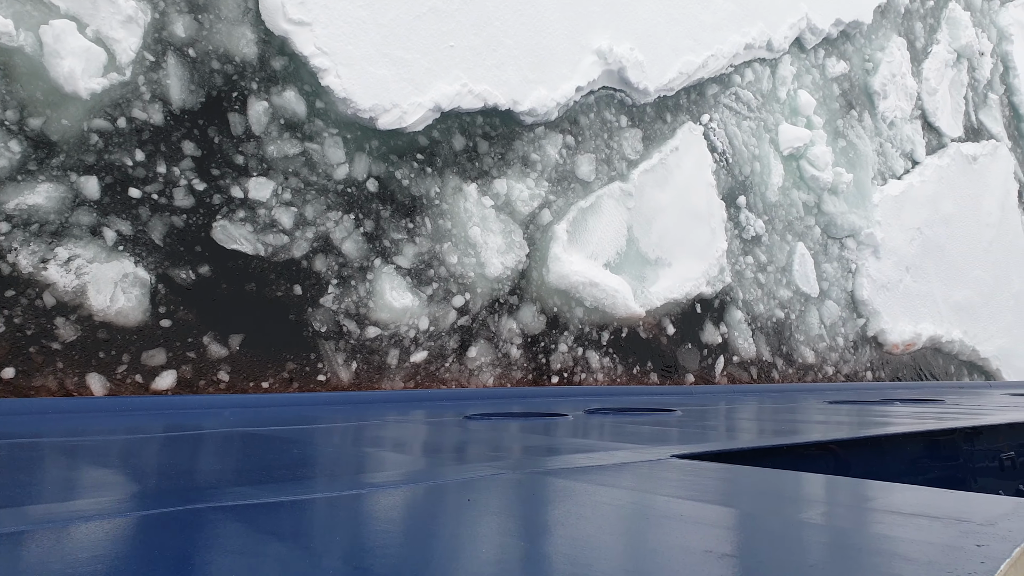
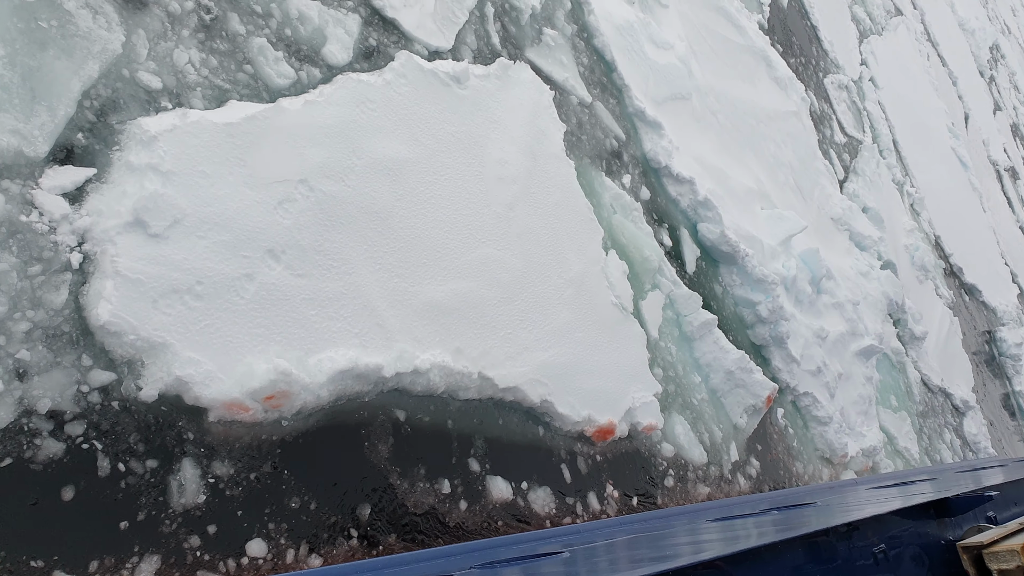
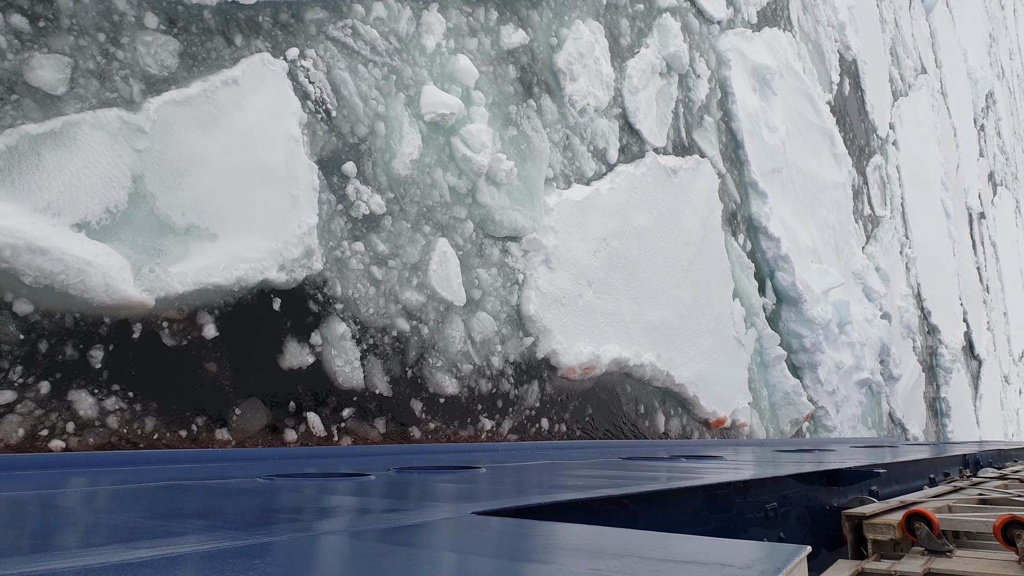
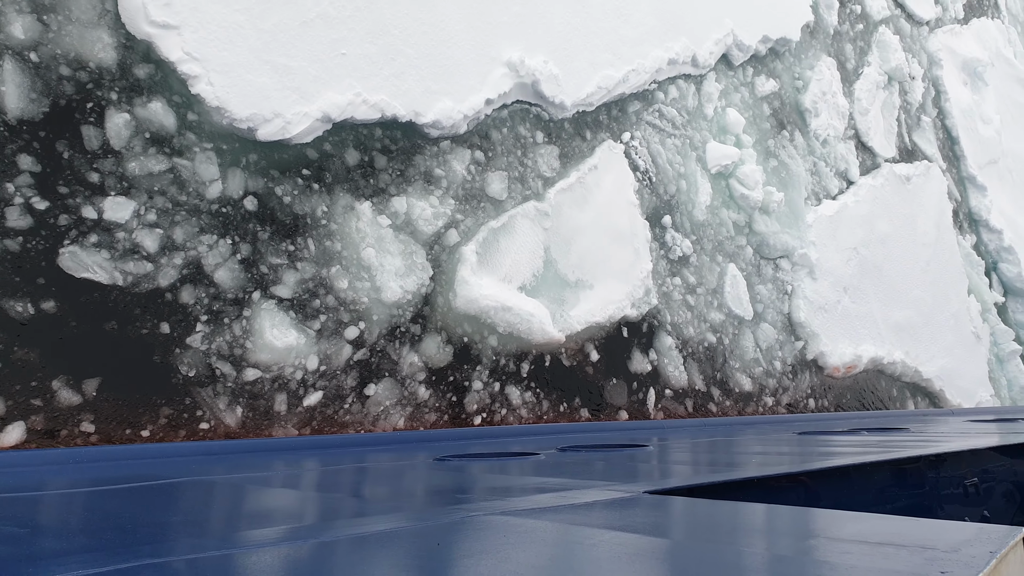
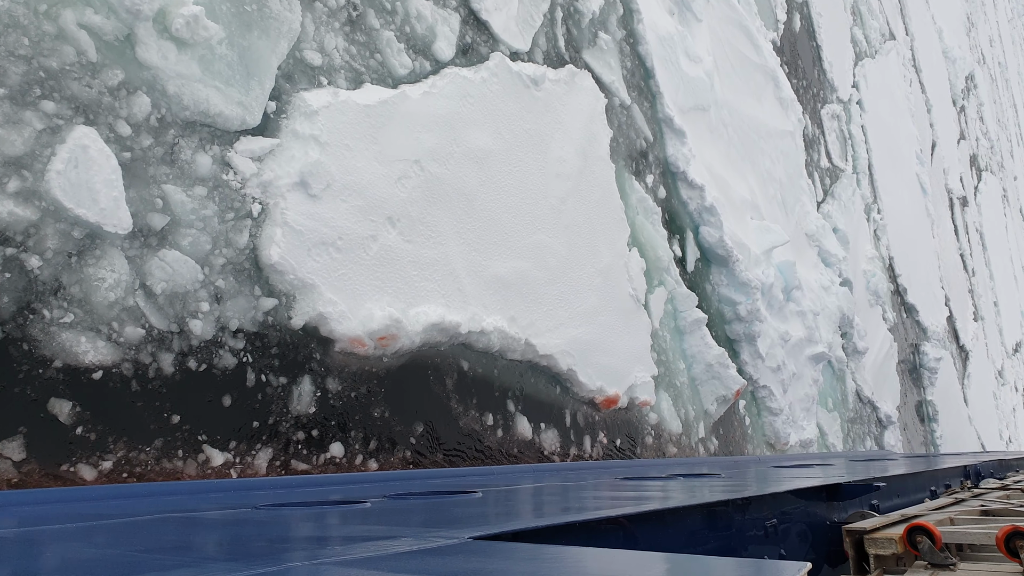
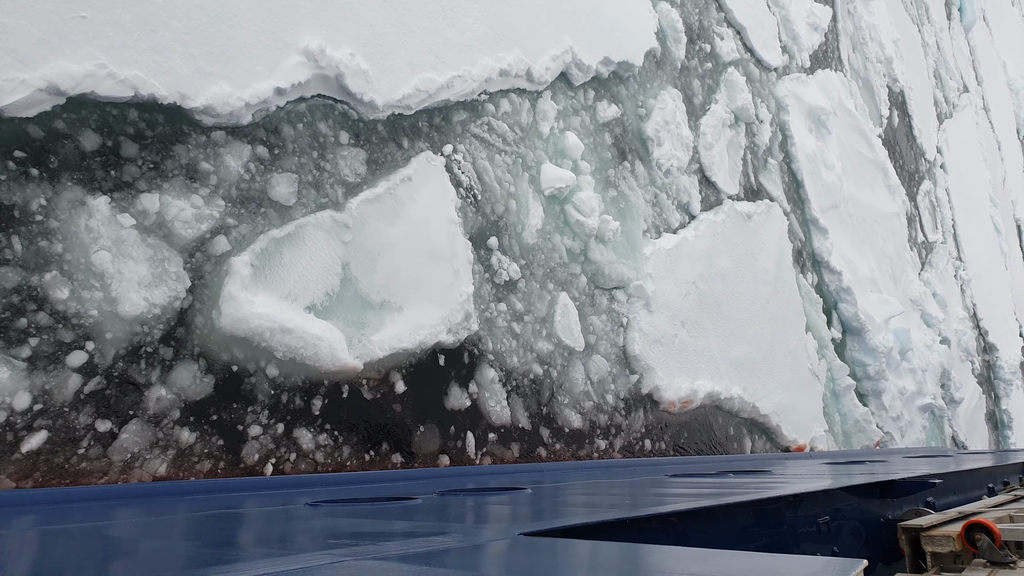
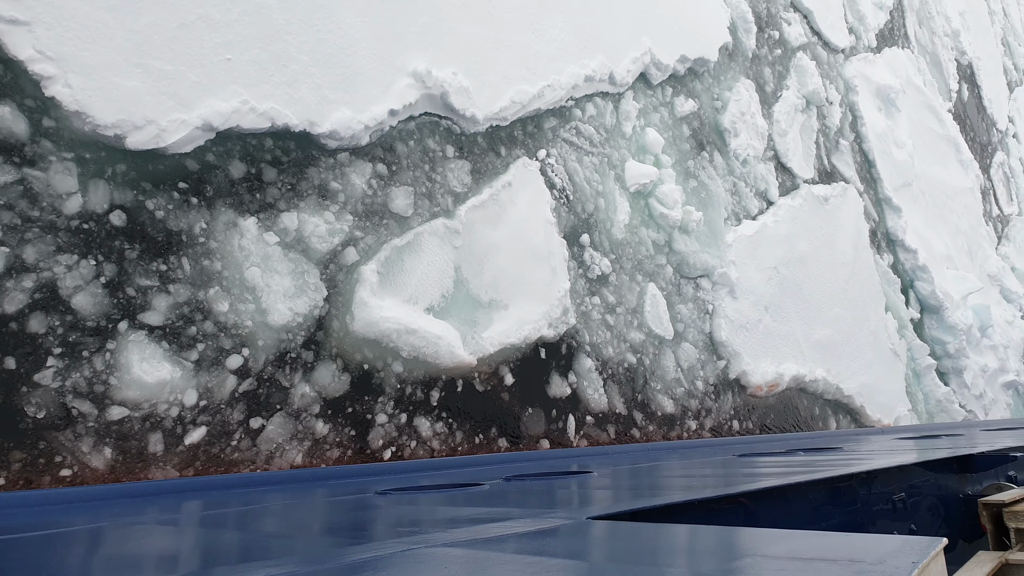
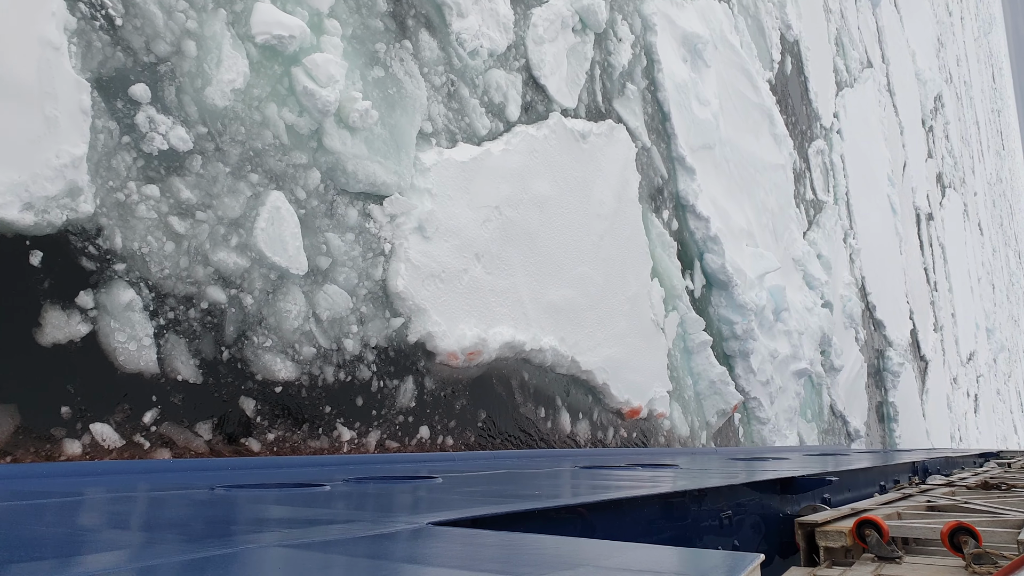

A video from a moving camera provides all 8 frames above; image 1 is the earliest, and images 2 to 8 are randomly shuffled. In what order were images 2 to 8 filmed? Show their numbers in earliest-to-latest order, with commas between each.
4, 7, 6, 3, 8, 5, 2
